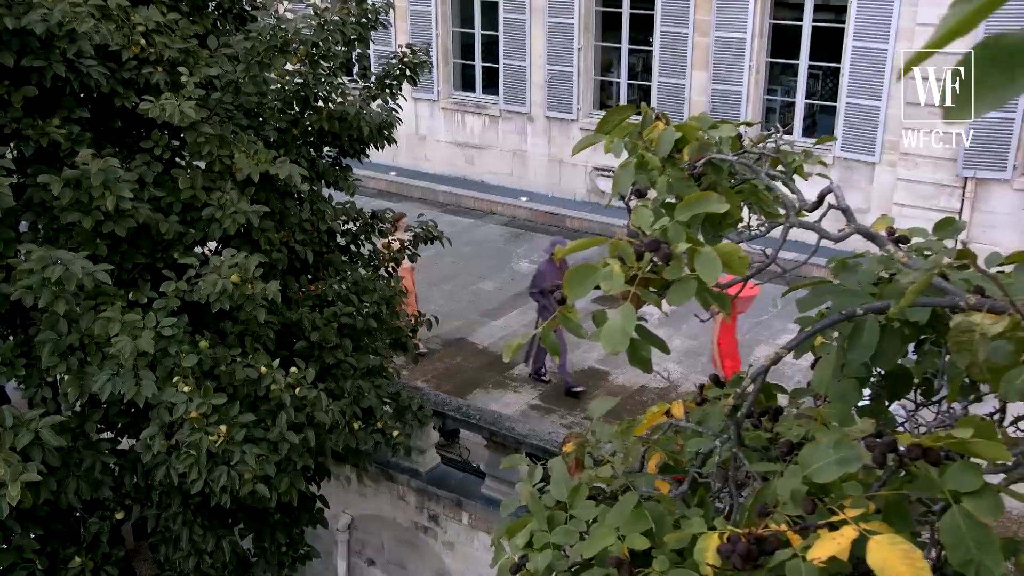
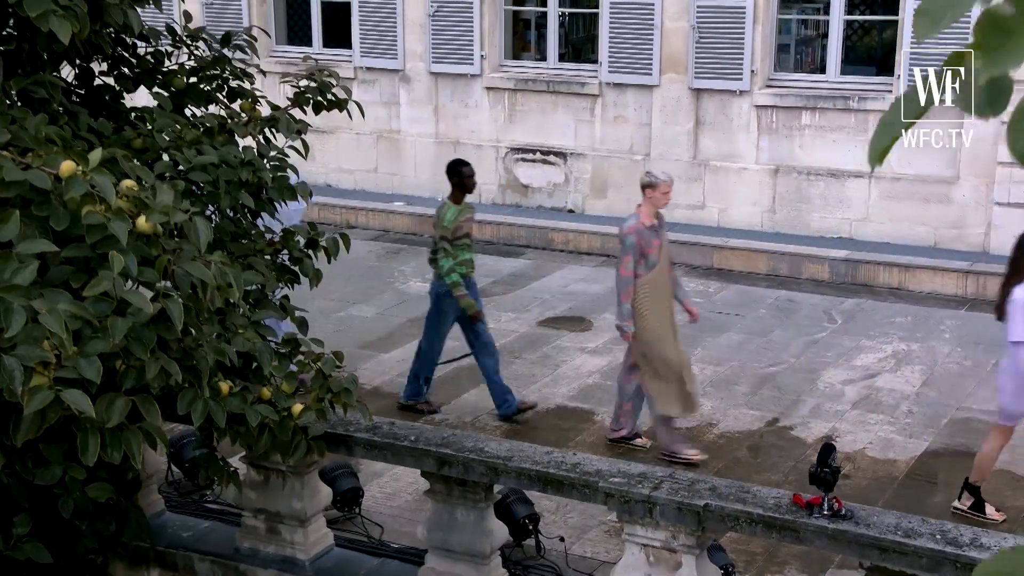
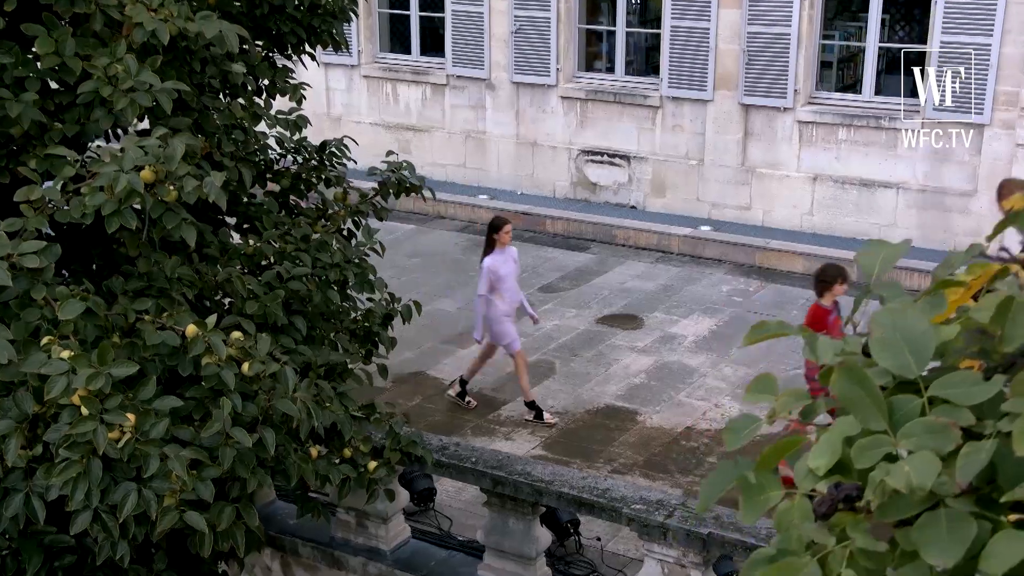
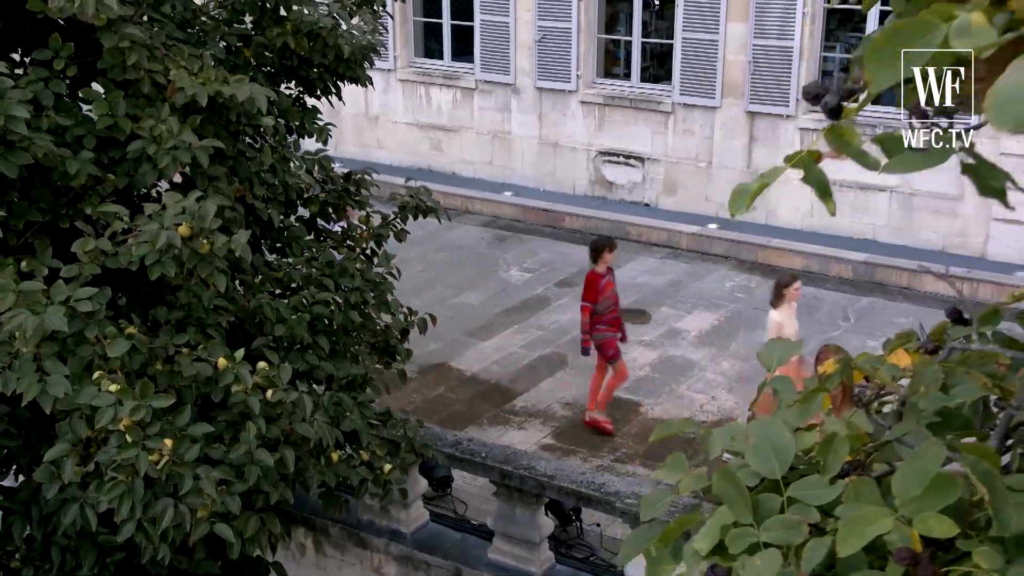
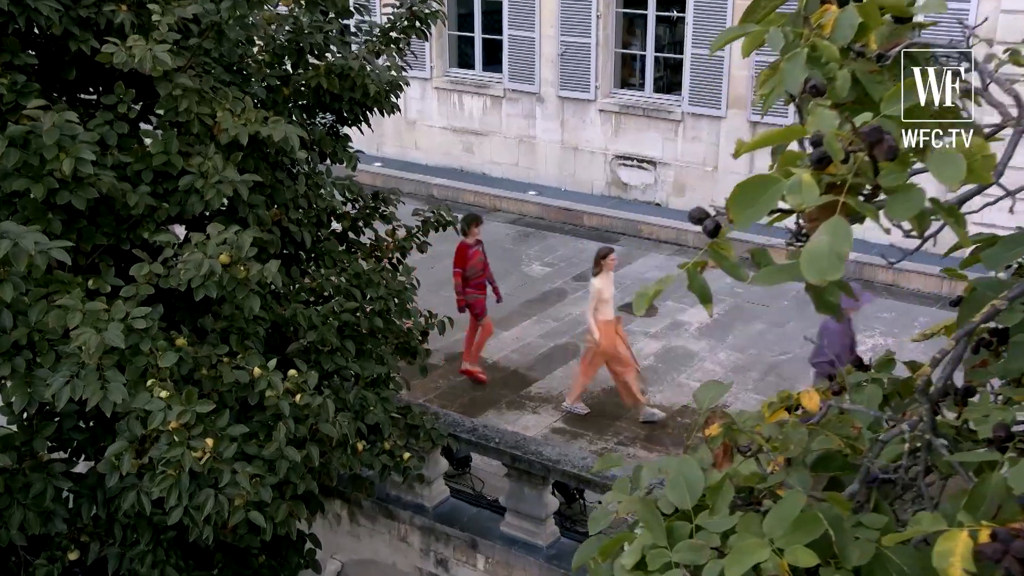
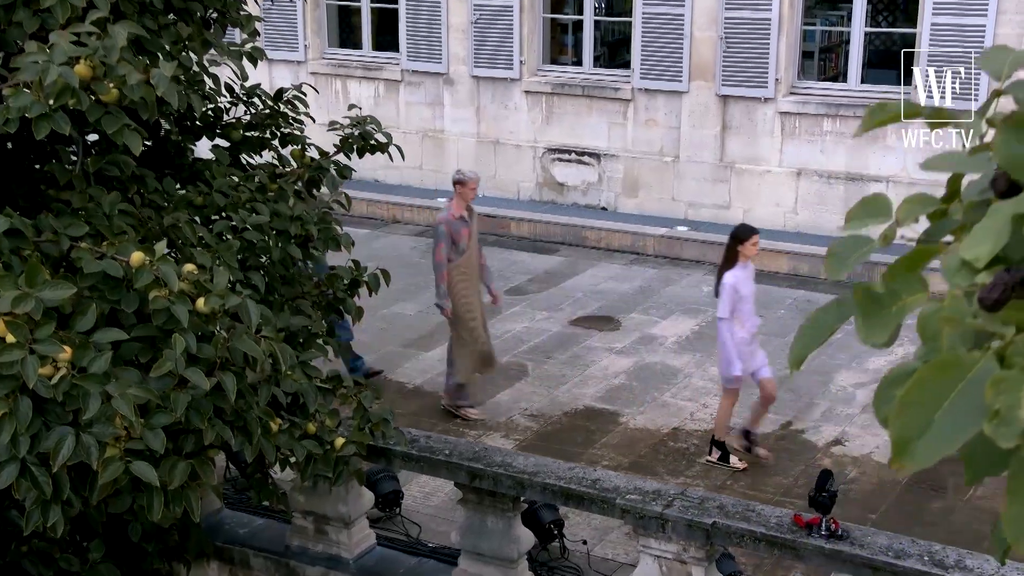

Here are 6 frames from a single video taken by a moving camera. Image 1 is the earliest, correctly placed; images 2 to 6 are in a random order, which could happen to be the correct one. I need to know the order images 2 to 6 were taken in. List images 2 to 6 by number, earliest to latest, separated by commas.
5, 4, 3, 6, 2
